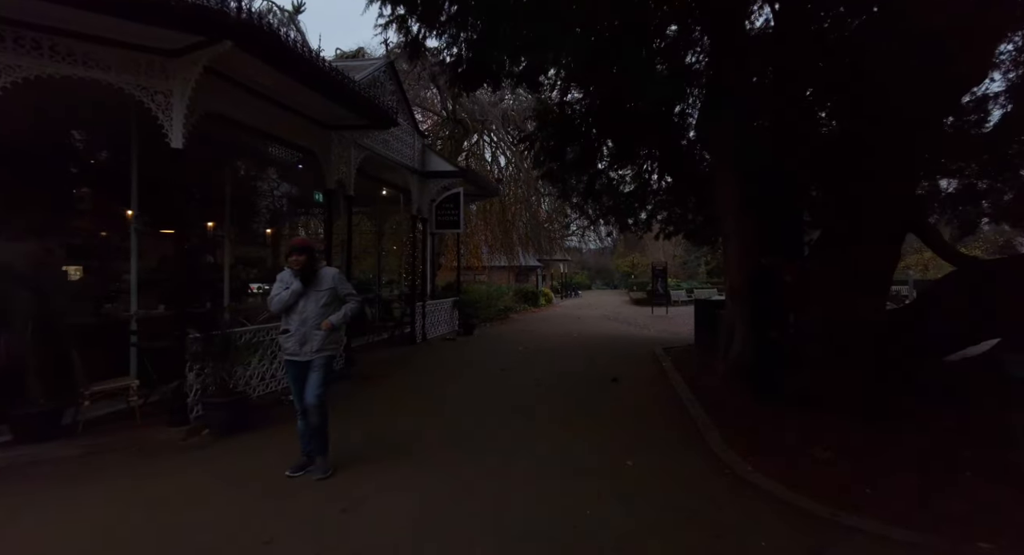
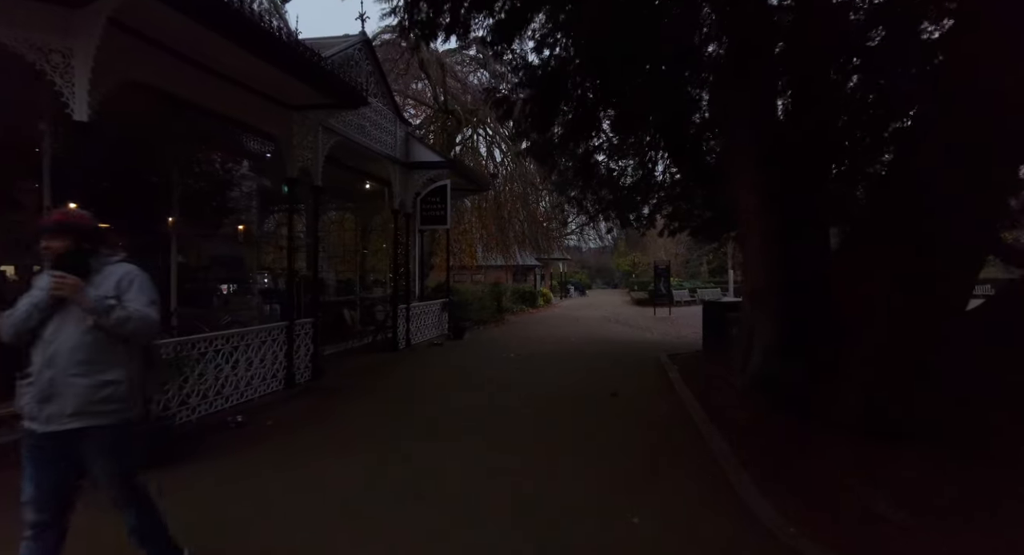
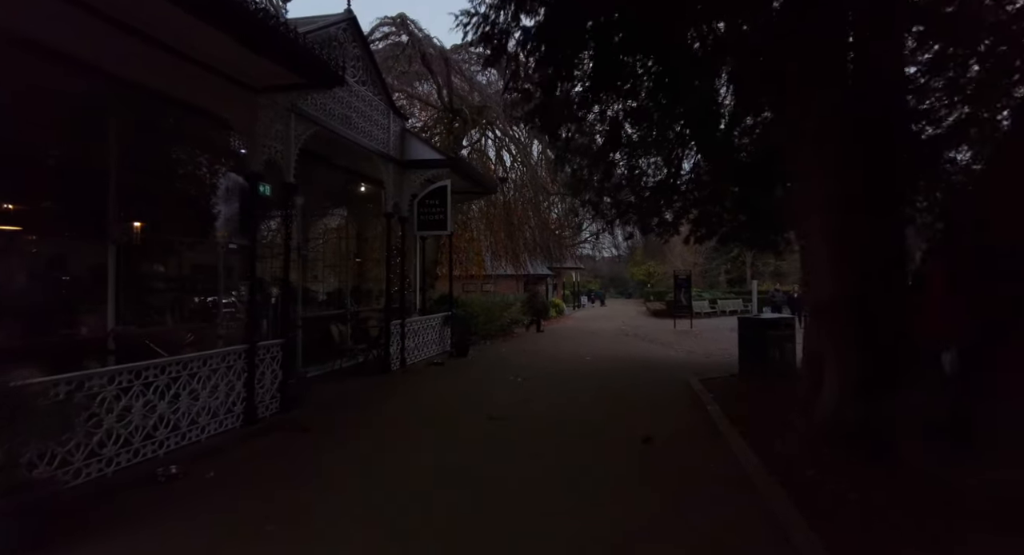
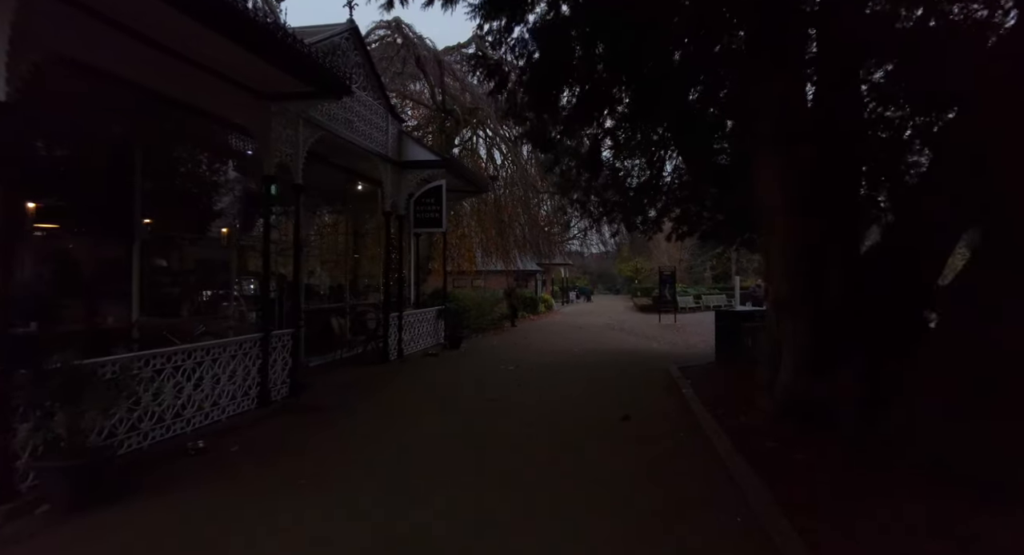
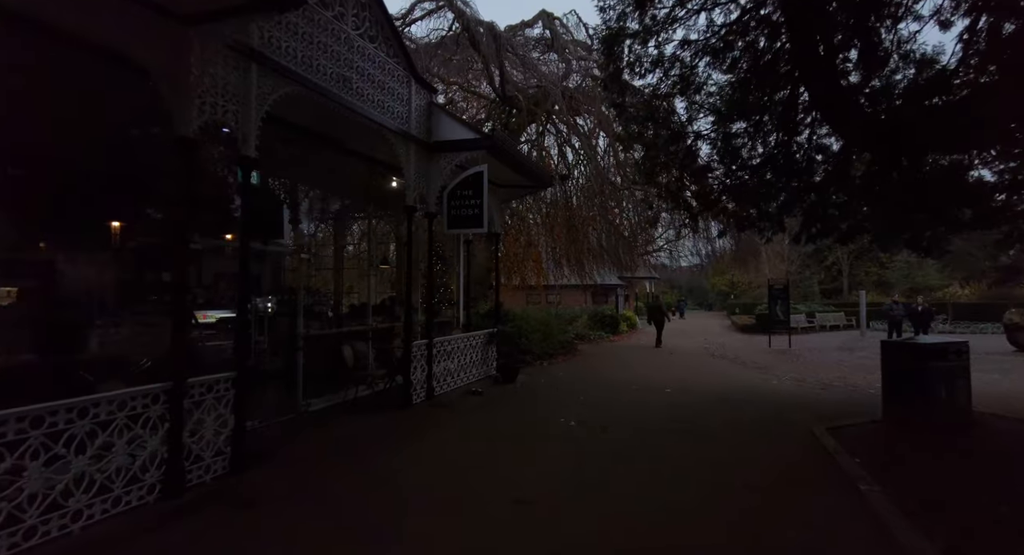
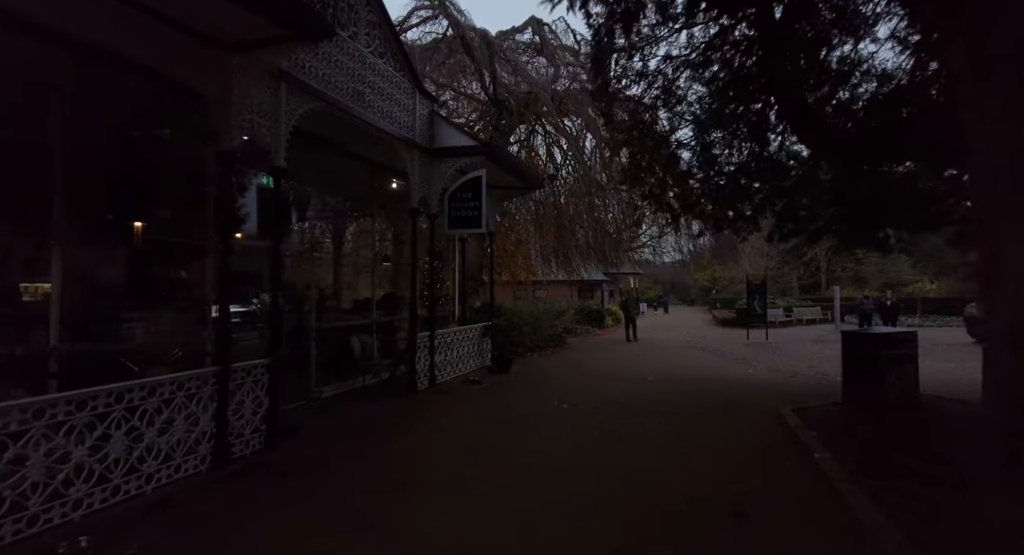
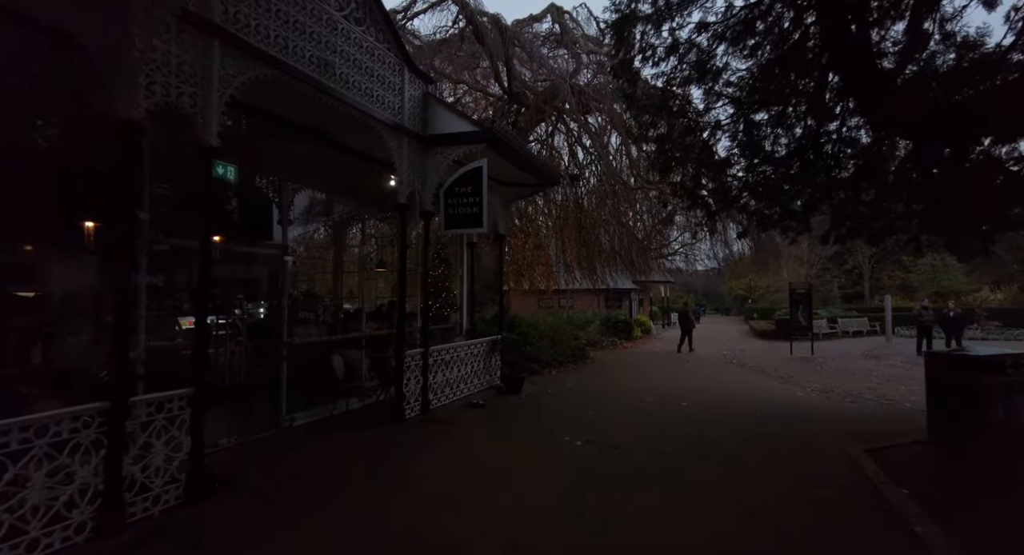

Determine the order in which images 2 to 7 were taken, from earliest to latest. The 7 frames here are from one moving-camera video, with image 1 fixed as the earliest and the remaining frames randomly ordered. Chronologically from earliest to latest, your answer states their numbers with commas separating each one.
2, 4, 3, 6, 5, 7
